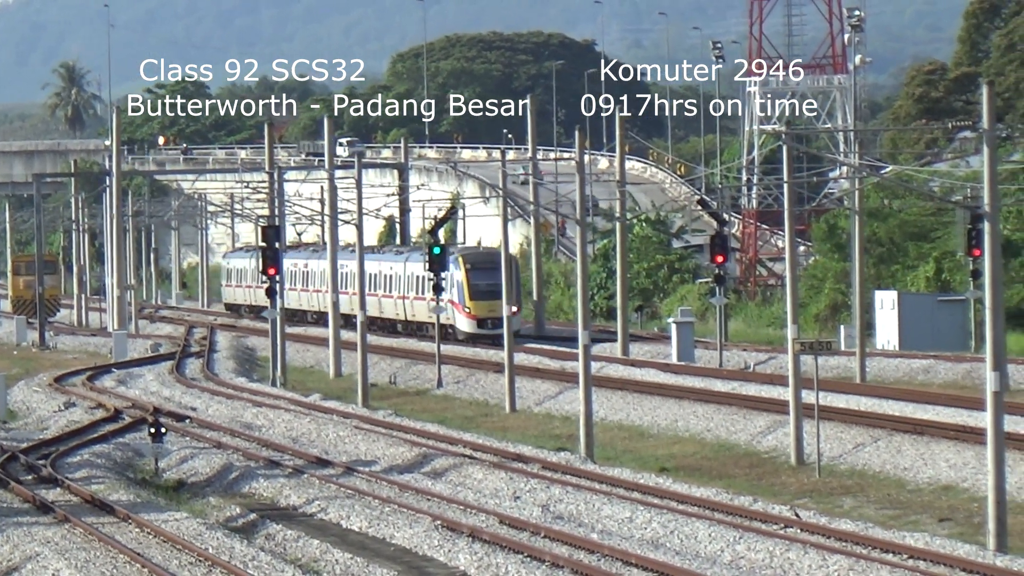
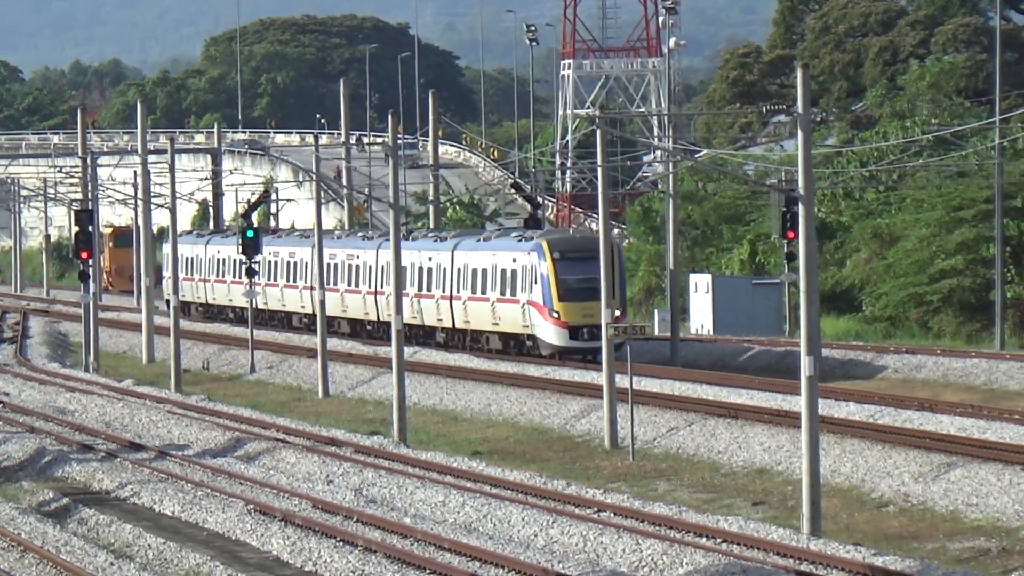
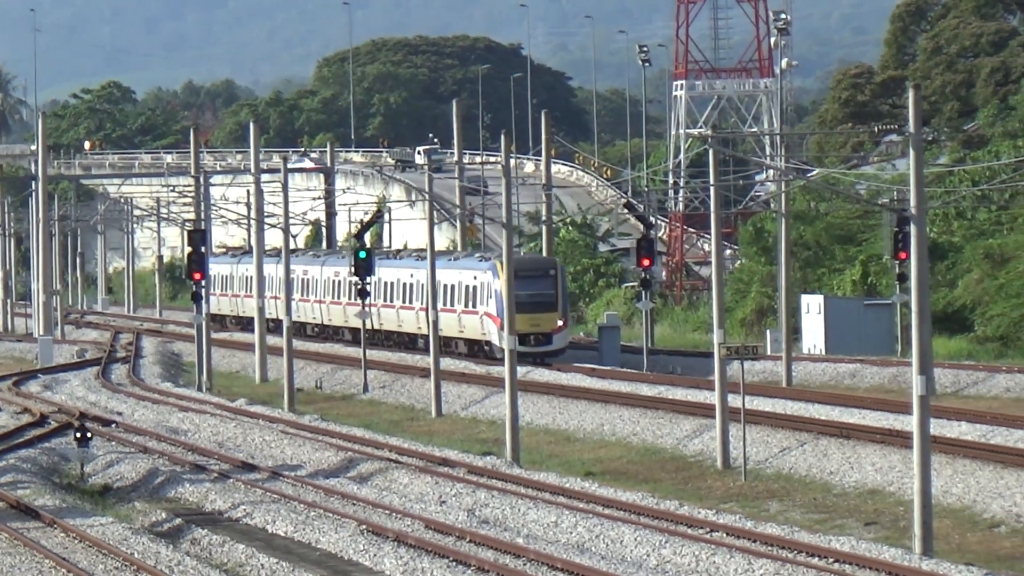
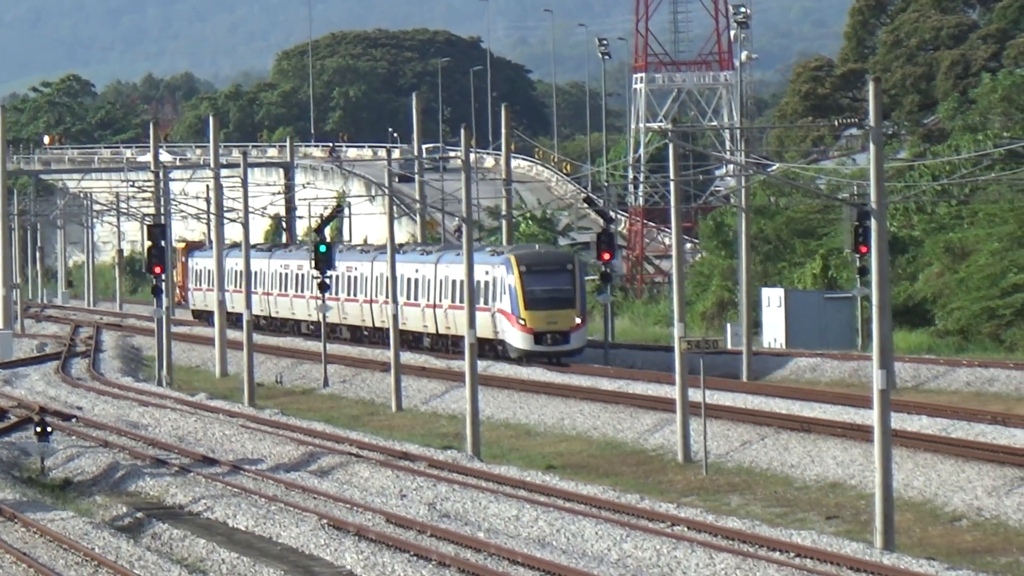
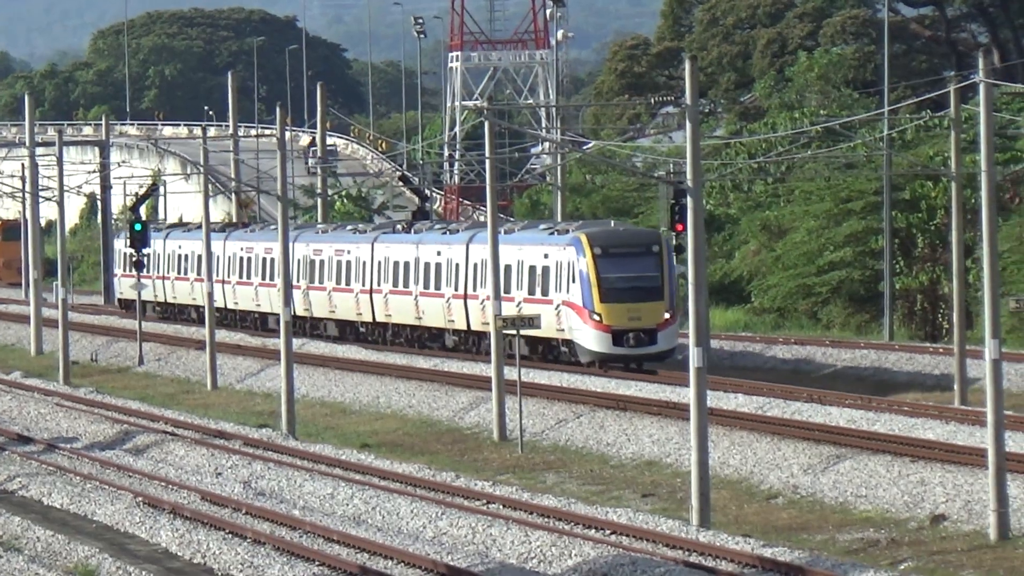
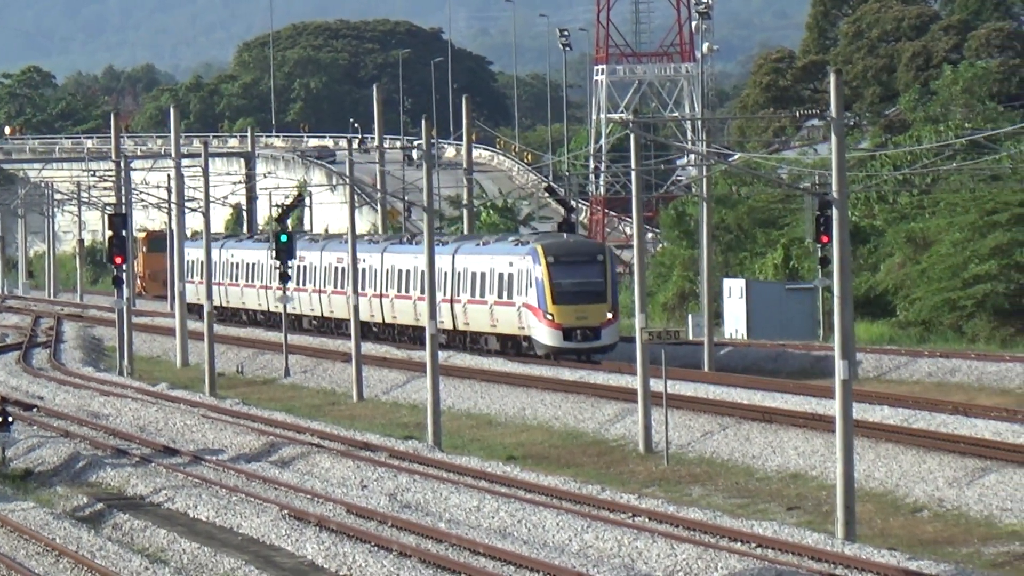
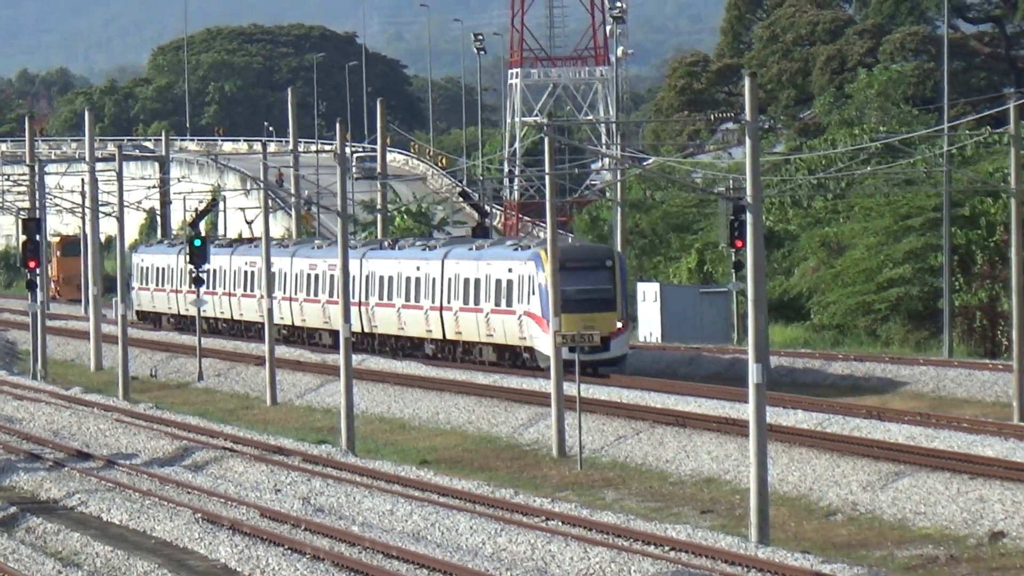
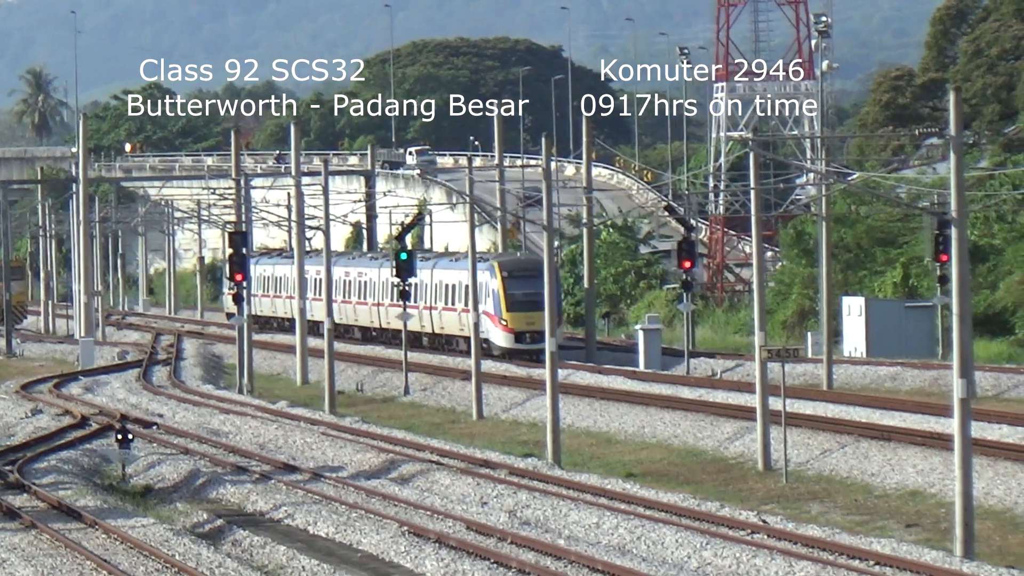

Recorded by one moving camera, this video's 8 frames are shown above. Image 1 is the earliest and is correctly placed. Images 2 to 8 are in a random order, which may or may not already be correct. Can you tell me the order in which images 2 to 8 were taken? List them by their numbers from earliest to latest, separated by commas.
8, 3, 4, 6, 2, 7, 5
